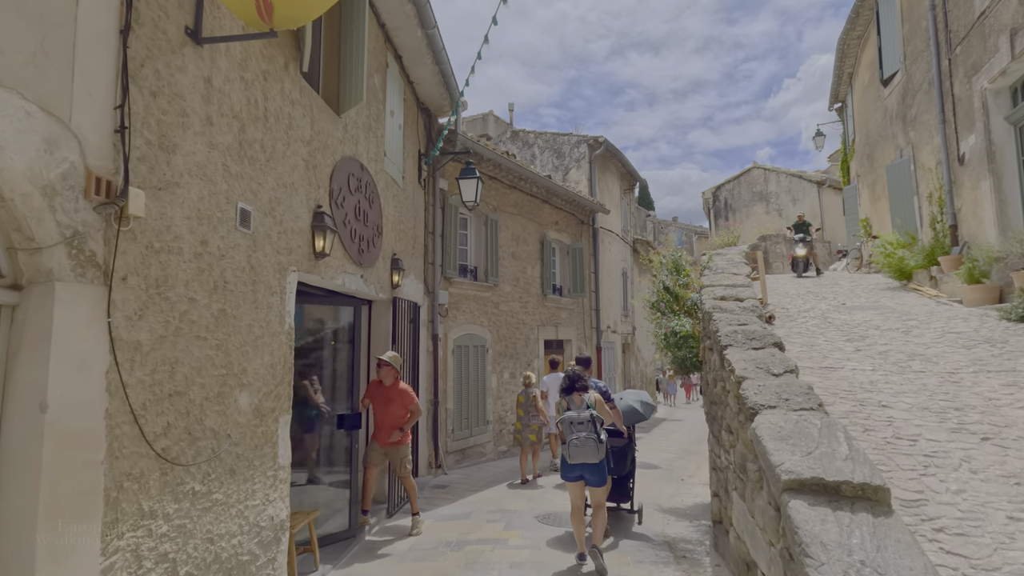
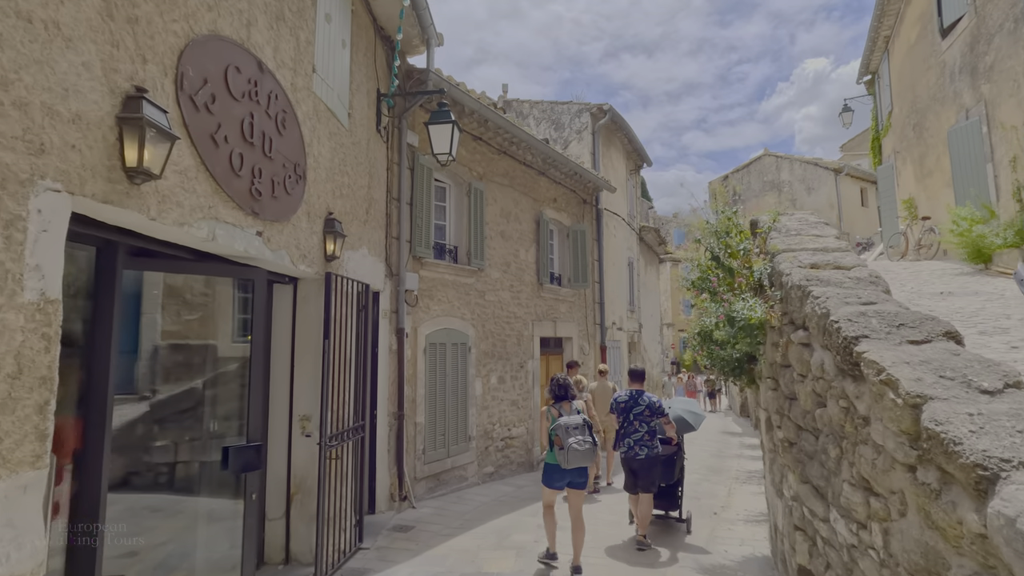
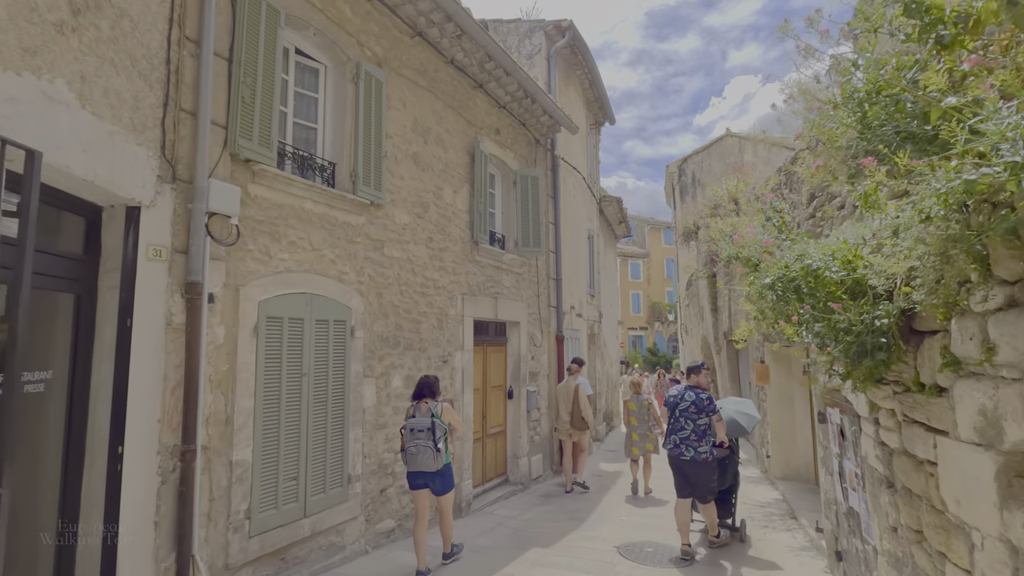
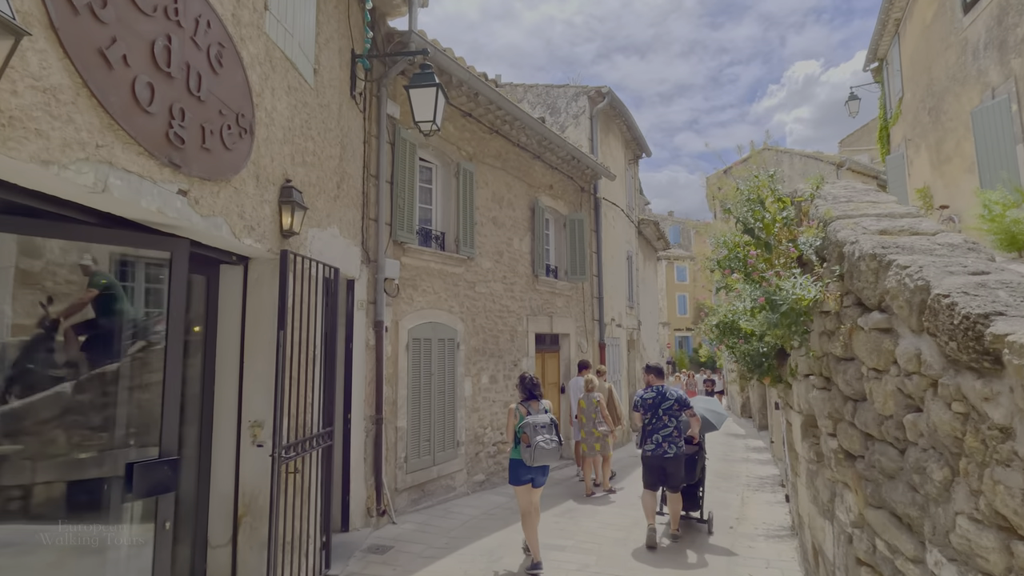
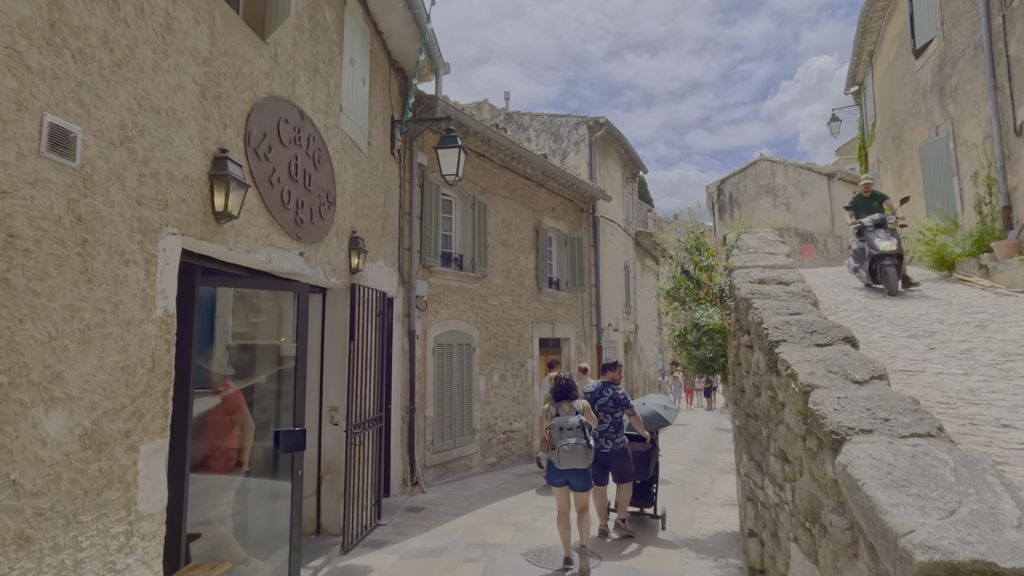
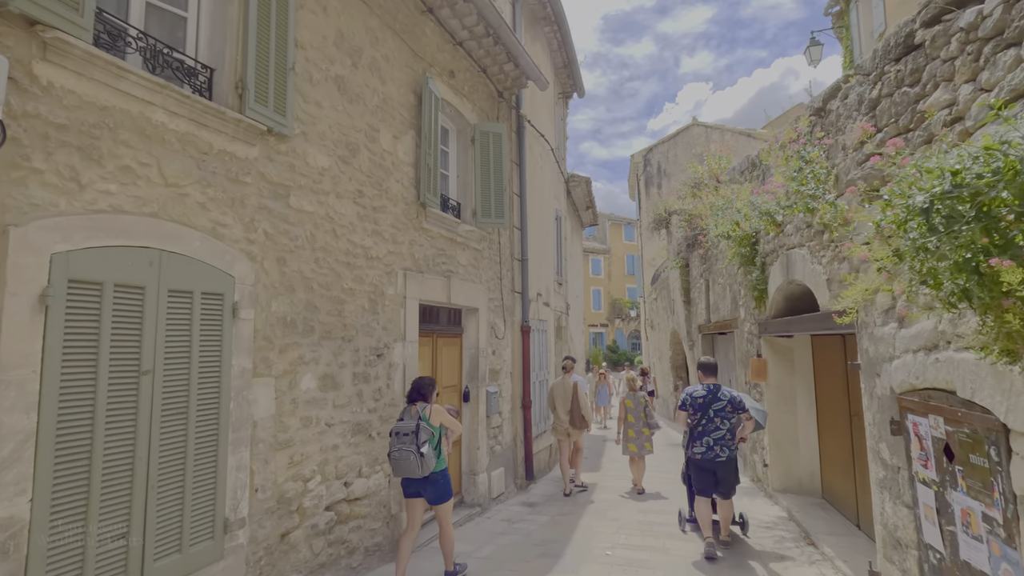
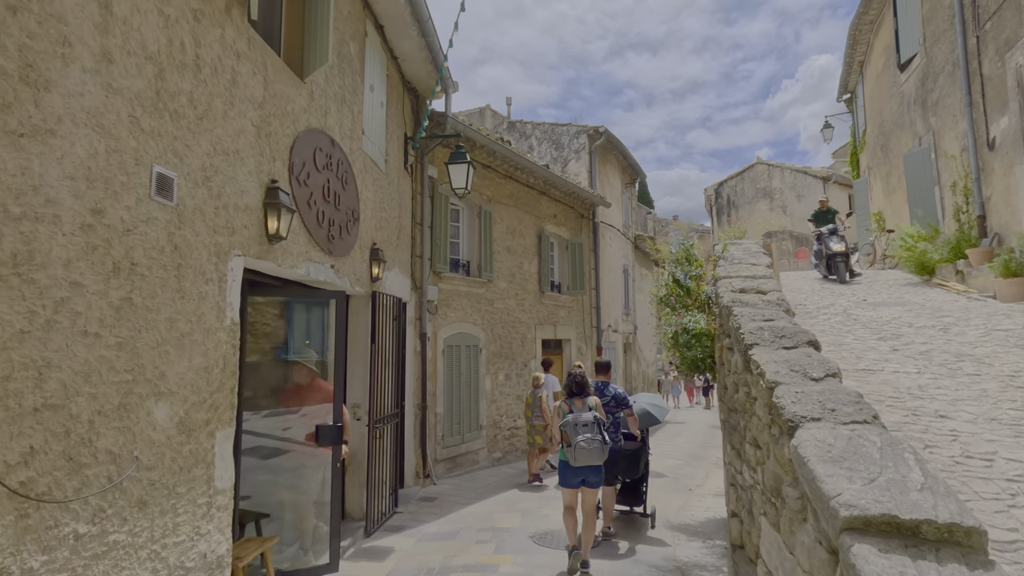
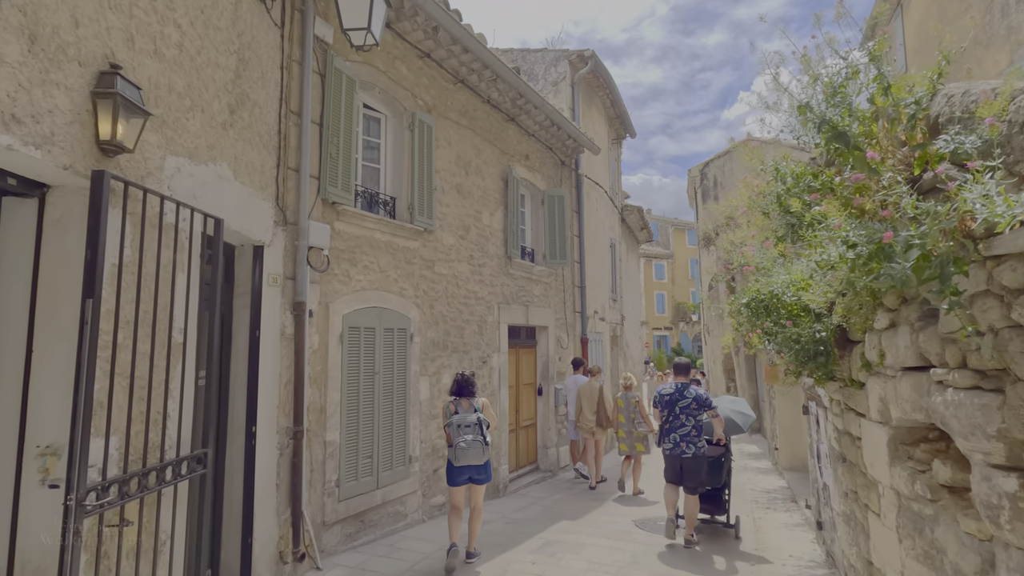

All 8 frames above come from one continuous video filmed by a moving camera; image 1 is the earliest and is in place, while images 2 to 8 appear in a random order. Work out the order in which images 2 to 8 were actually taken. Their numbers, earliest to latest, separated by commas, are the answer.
7, 5, 2, 4, 8, 3, 6
